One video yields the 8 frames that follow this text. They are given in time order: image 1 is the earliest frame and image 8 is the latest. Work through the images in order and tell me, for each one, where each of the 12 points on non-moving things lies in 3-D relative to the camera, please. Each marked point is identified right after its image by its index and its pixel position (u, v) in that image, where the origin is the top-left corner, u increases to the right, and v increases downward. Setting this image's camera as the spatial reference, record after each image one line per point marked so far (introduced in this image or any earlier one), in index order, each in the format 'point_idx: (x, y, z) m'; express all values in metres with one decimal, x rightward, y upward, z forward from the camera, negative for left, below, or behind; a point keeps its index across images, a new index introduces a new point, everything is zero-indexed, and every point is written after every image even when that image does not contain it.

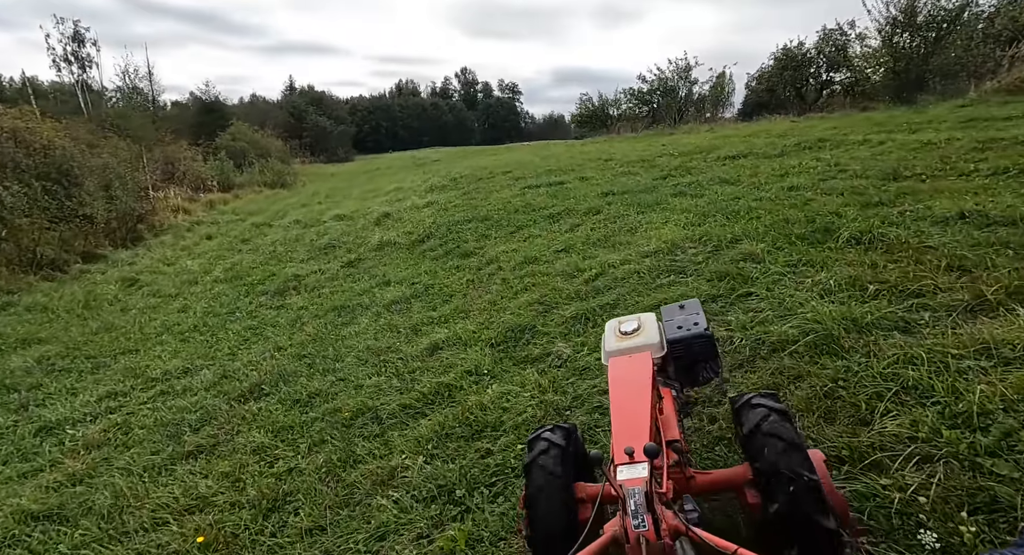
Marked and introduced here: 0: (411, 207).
0: (-2.1, +1.5, +11.3) m
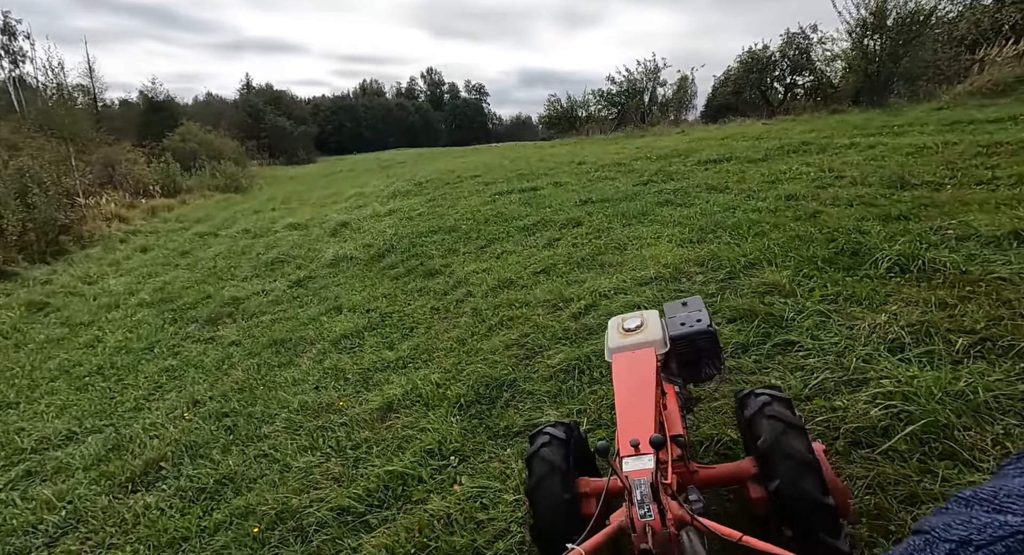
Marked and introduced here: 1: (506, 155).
0: (-2.8, +1.2, +10.4) m
1: (-0.2, +4.3, +18.5) m
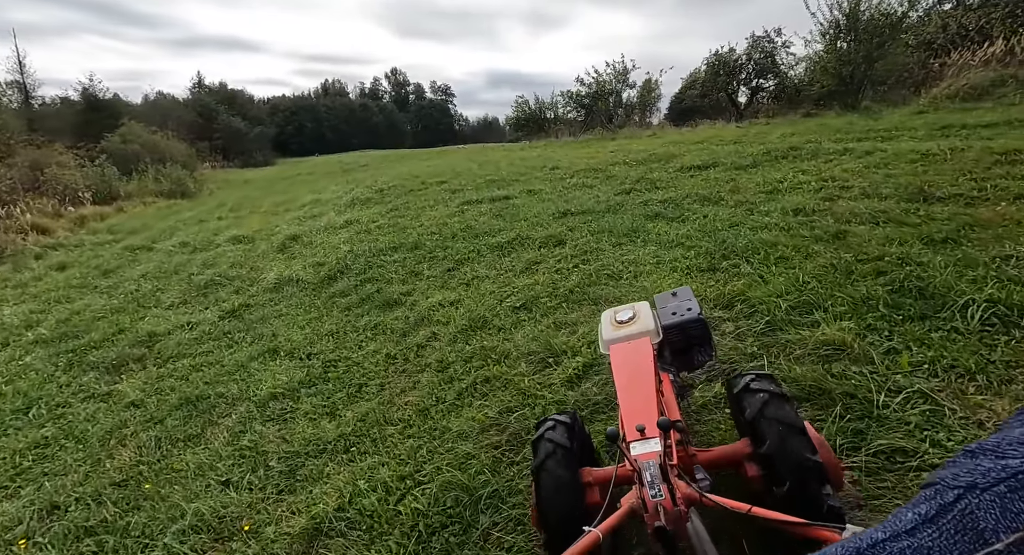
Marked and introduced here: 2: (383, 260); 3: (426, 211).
0: (-3.3, +0.9, +9.4) m
1: (-1.3, +3.9, +17.6) m
2: (-1.6, +0.2, +6.4) m
3: (-1.5, +1.1, +9.1) m
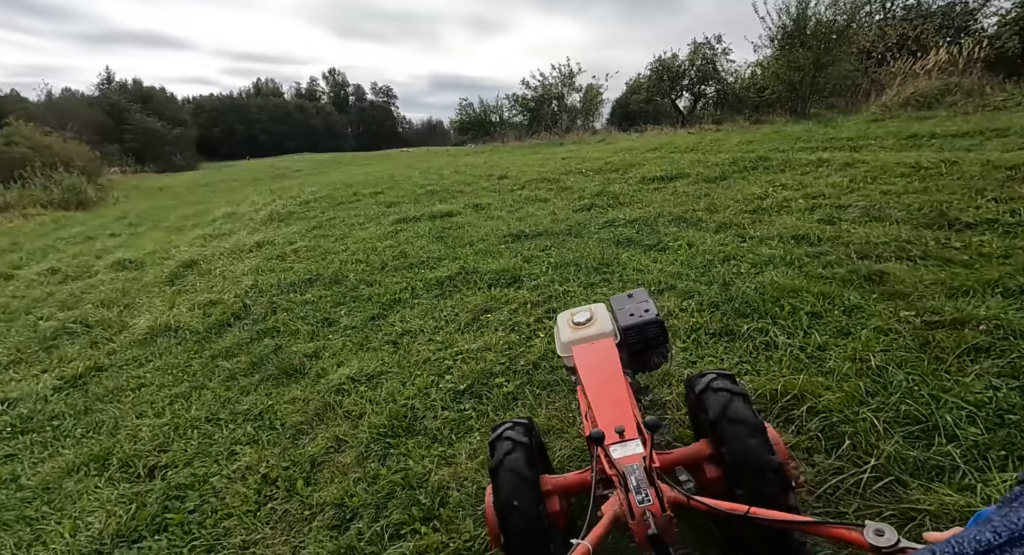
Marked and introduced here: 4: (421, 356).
0: (-4.2, +0.4, +7.9) m
1: (-3.0, +3.4, +16.3) m
2: (-2.1, -0.2, +5.1) m
3: (-2.3, +0.7, +7.8) m
4: (-0.6, -0.5, +3.2) m
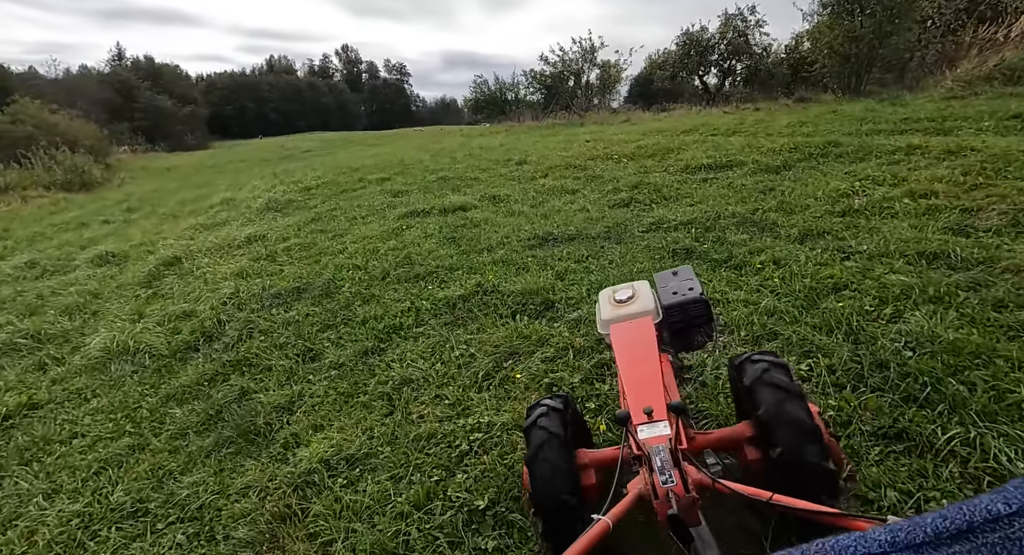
0: (-3.9, +0.5, +7.0) m
1: (-2.5, +3.7, +15.2) m
2: (-1.9, -0.3, +4.2) m
3: (-2.0, +0.7, +6.9) m
4: (-0.4, -0.7, +2.3) m
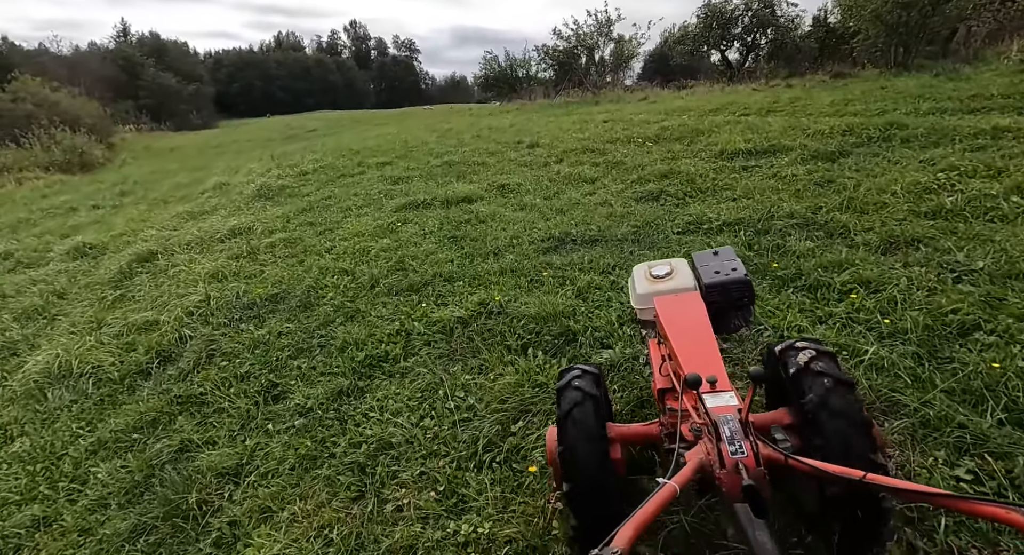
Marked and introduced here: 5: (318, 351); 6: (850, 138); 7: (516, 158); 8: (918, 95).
0: (-3.7, +0.5, +6.4) m
1: (-2.2, +4.1, +14.4) m
2: (-1.8, -0.4, +3.5) m
3: (-1.9, +0.7, +6.1) m
4: (-0.4, -0.8, +1.6) m
5: (-1.2, -0.4, +3.2) m
6: (+3.6, +1.5, +5.6) m
7: (+0.1, +1.8, +8.0) m
8: (+5.7, +2.6, +7.5) m
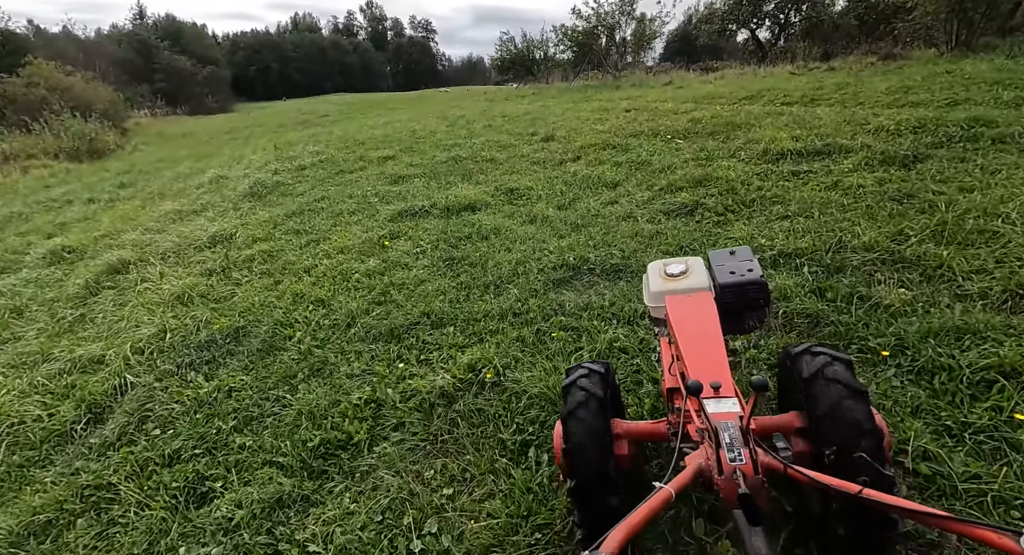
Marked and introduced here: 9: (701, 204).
0: (-3.6, +0.4, +5.7) m
1: (-1.8, +4.2, +13.6) m
2: (-1.8, -0.6, +2.8) m
3: (-1.8, +0.5, +5.4) m
4: (-0.4, -1.2, +0.9) m
5: (-1.2, -0.7, +2.5) m
6: (+3.7, +1.2, +4.7) m
7: (+0.3, +1.7, +7.2) m
8: (+5.9, +2.4, +6.5) m
9: (+1.5, +0.6, +4.3) m
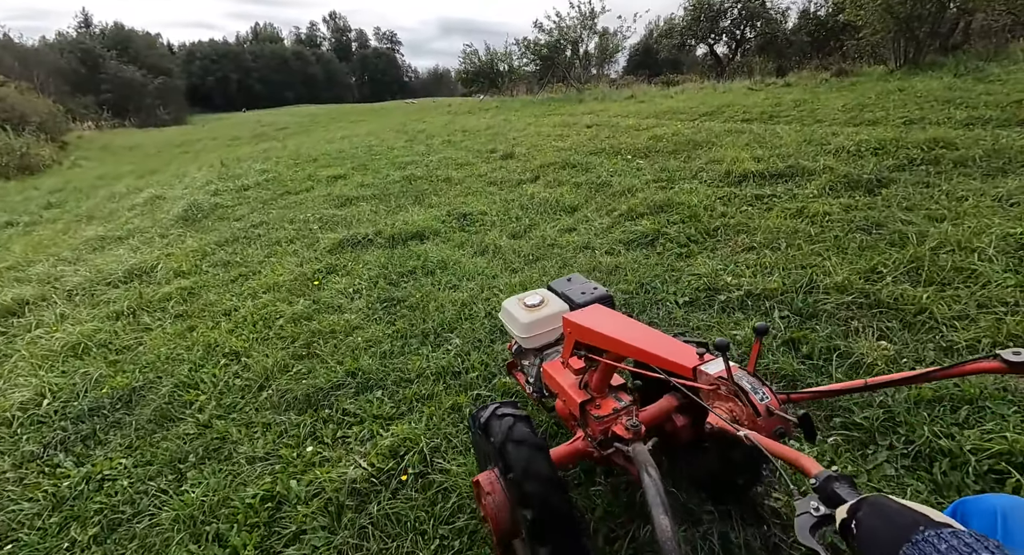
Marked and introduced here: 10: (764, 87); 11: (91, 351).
0: (-4.1, 0.0, +5.1) m
1: (-2.8, +3.7, +13.2) m
2: (-2.1, -0.9, +2.3) m
3: (-2.2, +0.2, +5.0) m
4: (-0.6, -1.4, +0.5) m
5: (-1.4, -1.0, +2.0) m
6: (+3.3, +1.0, +4.6) m
7: (-0.3, +1.4, +6.8) m
8: (+5.3, +2.1, +6.5) m
9: (+1.1, +0.4, +4.0) m
10: (+5.5, +4.1, +11.6) m
11: (-3.0, -0.5, +3.7) m
